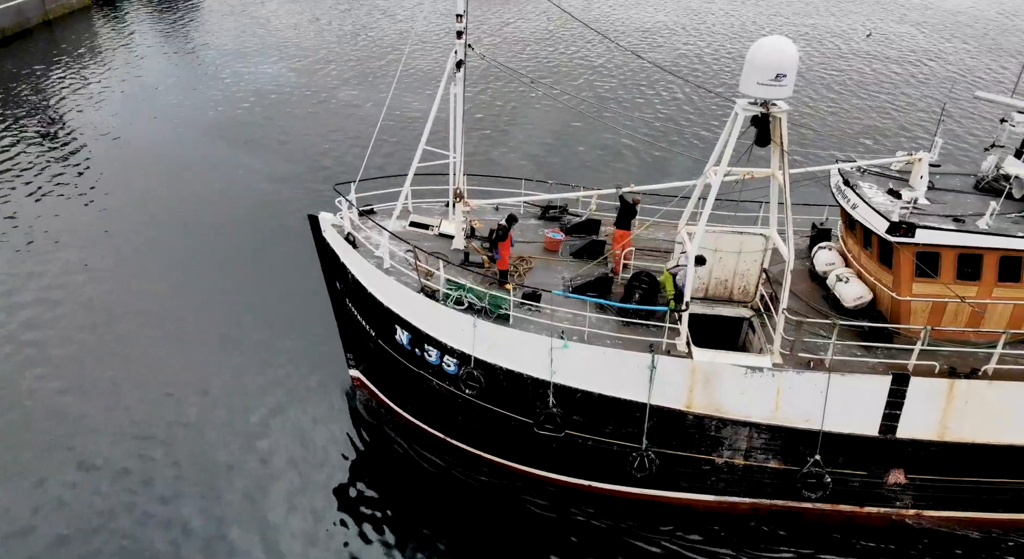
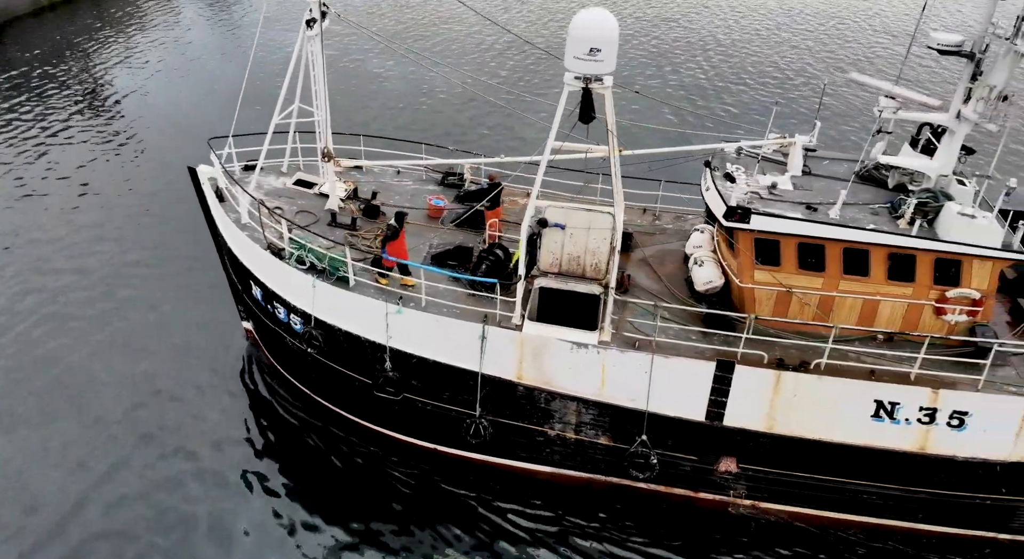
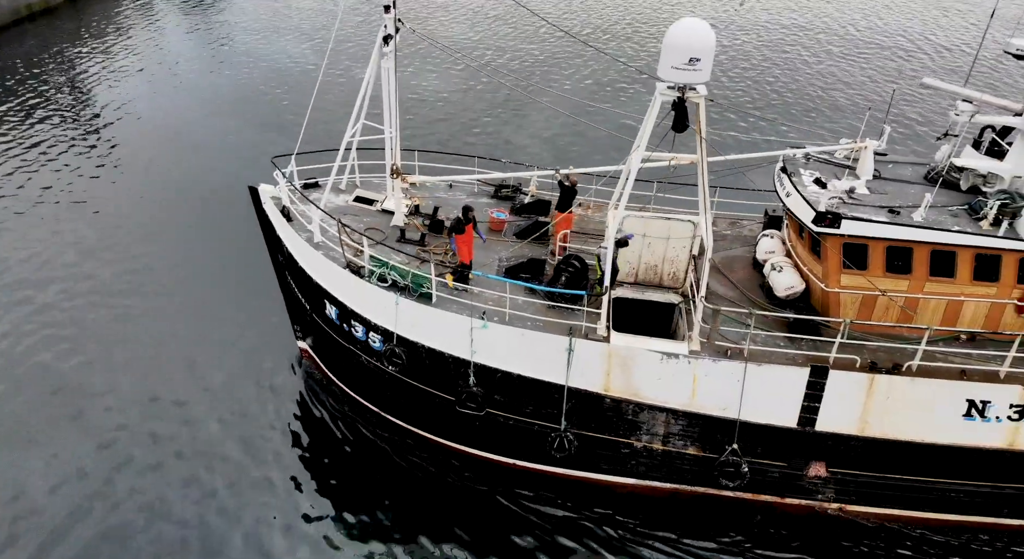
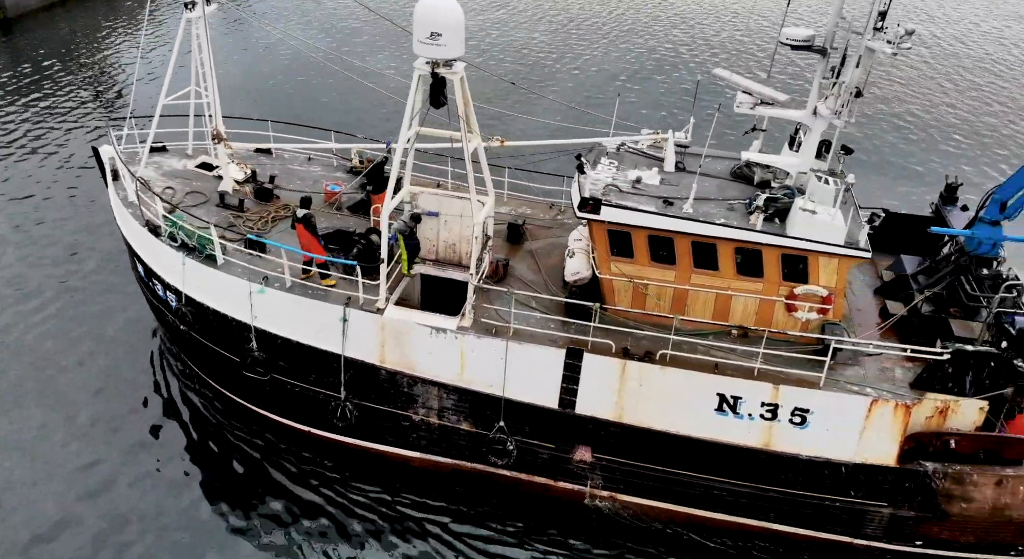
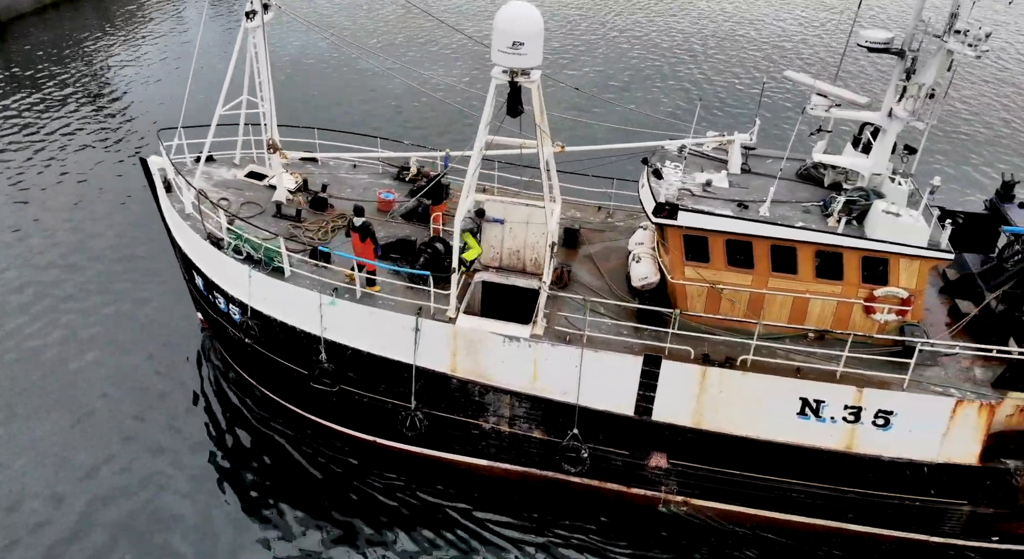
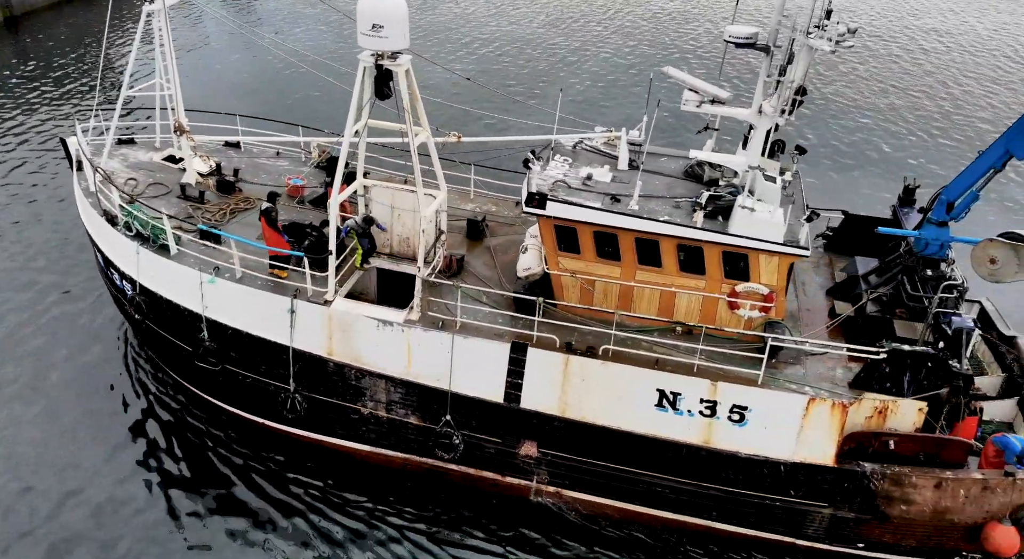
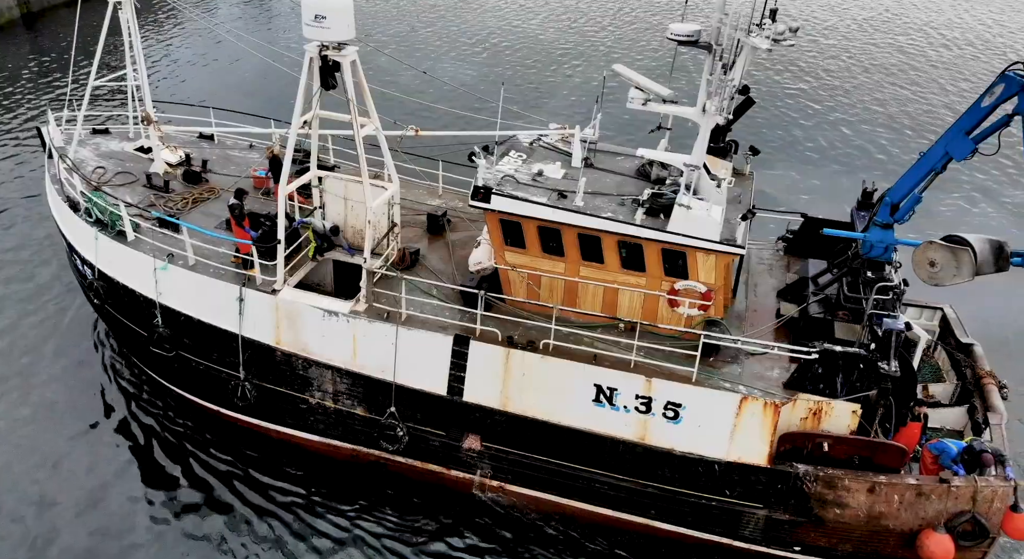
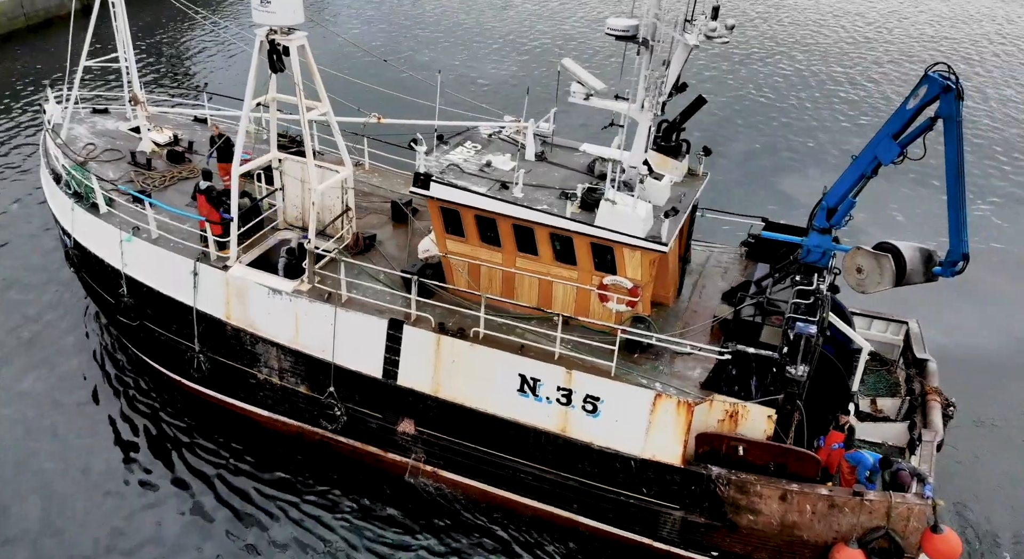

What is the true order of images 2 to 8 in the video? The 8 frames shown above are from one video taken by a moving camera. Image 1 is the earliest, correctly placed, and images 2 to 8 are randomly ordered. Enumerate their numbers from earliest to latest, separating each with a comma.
3, 2, 5, 4, 6, 7, 8
